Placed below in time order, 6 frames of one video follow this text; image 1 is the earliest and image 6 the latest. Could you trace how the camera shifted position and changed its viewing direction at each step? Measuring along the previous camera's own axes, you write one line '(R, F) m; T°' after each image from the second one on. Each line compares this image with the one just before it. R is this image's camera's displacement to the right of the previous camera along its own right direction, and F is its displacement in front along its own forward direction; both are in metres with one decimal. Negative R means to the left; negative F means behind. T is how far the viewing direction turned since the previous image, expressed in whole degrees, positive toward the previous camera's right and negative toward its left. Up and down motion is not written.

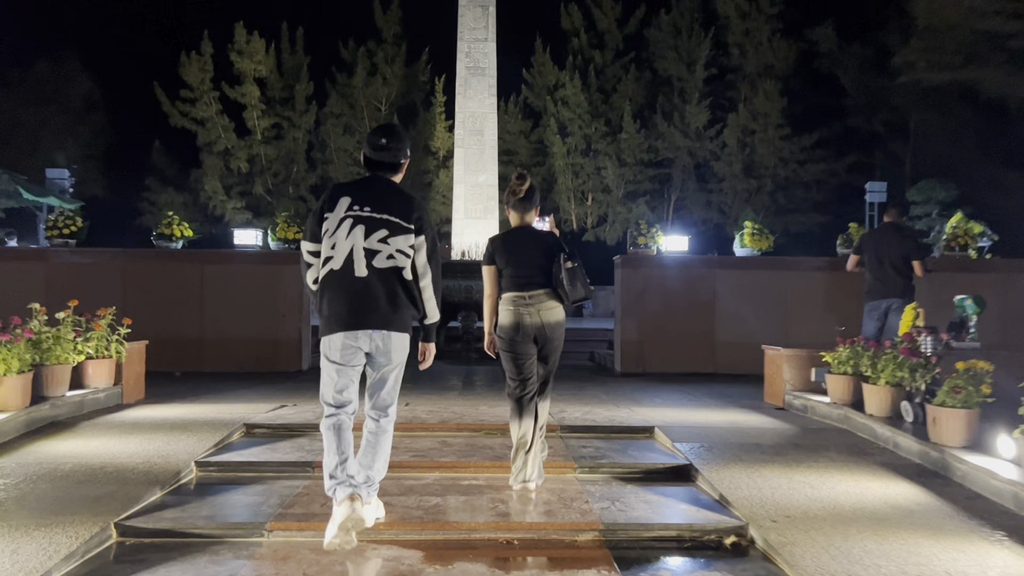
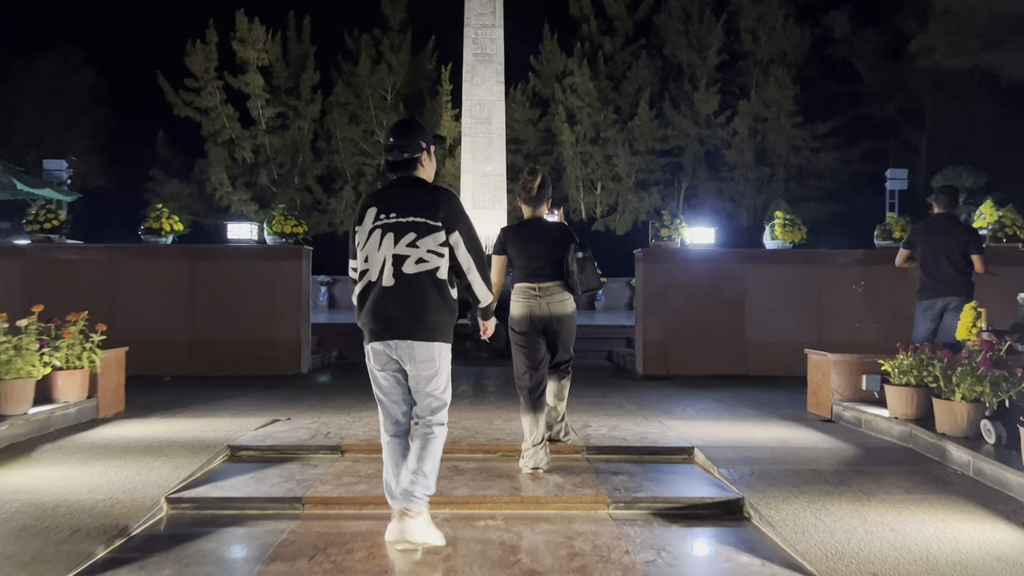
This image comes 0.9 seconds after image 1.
(-0.1, +0.8) m; -1°
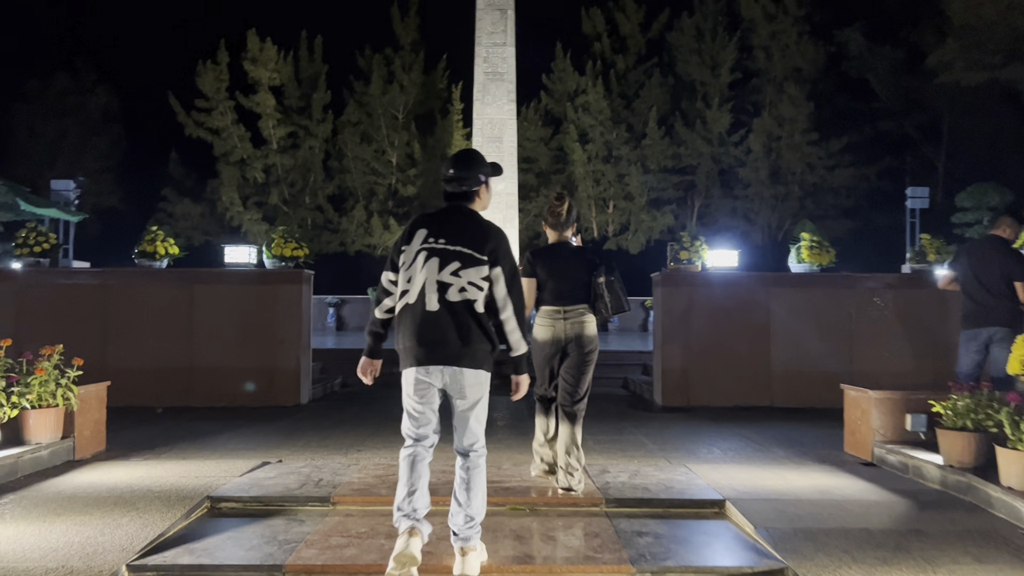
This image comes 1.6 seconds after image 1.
(0.0, +0.6) m; -1°
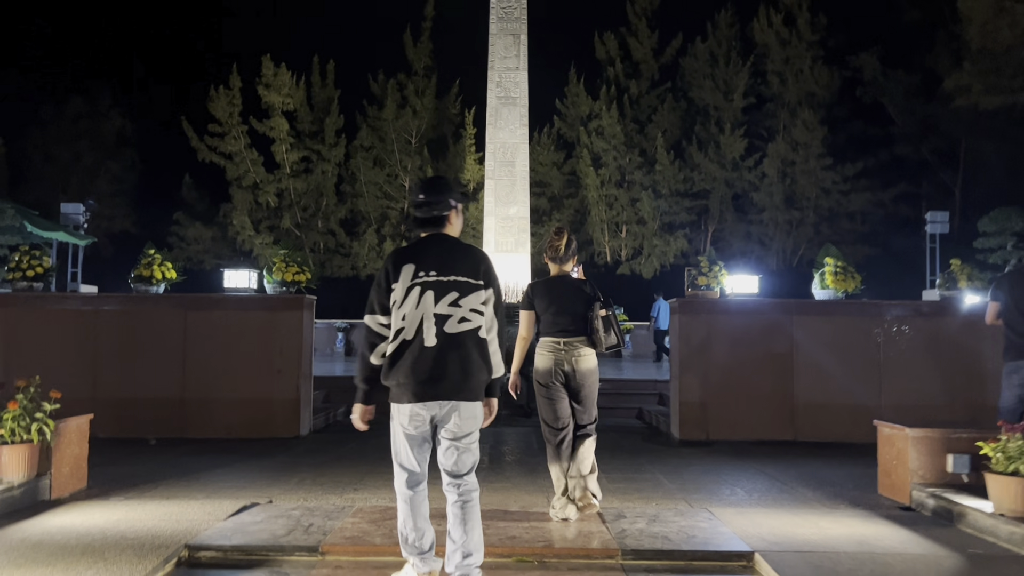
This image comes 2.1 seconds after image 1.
(0.0, +0.4) m; -1°
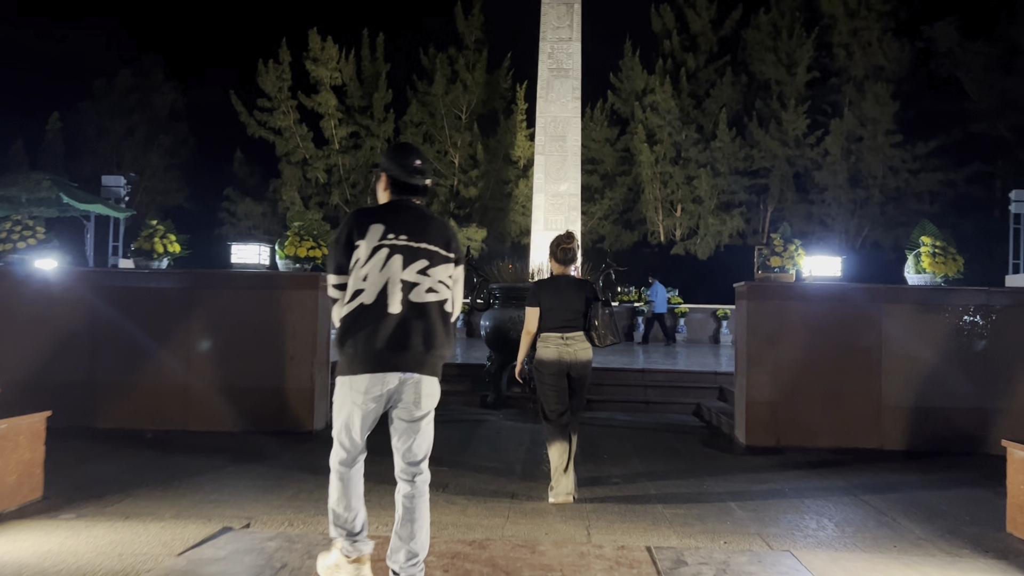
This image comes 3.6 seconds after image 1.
(+0.1, +1.2) m; -4°
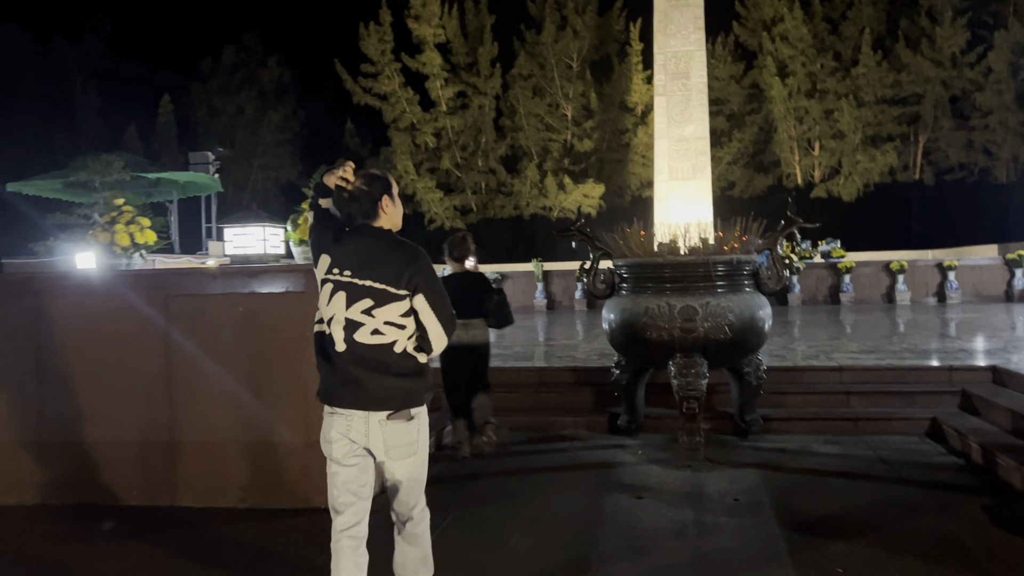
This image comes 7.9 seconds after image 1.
(-0.1, +3.2) m; -9°
